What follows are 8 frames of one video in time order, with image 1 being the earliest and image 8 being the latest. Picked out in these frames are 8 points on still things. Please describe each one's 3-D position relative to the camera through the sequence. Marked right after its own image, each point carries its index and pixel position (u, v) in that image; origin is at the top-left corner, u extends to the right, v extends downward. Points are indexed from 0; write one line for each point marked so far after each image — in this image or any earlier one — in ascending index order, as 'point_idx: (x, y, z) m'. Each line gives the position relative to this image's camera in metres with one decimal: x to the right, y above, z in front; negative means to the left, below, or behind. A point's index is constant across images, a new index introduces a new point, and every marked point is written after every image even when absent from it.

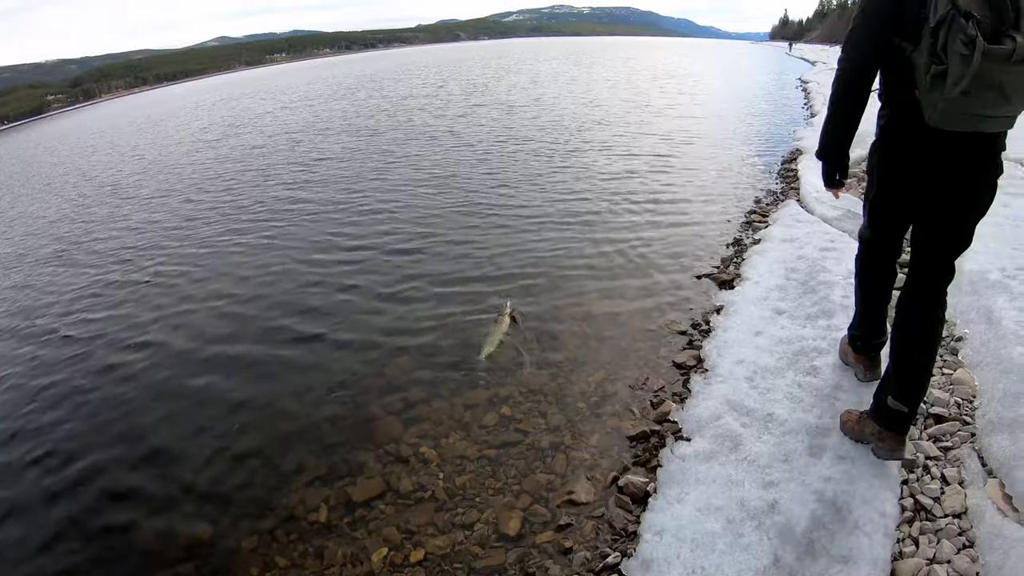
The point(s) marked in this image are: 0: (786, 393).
0: (+2.7, -1.0, +5.4) m
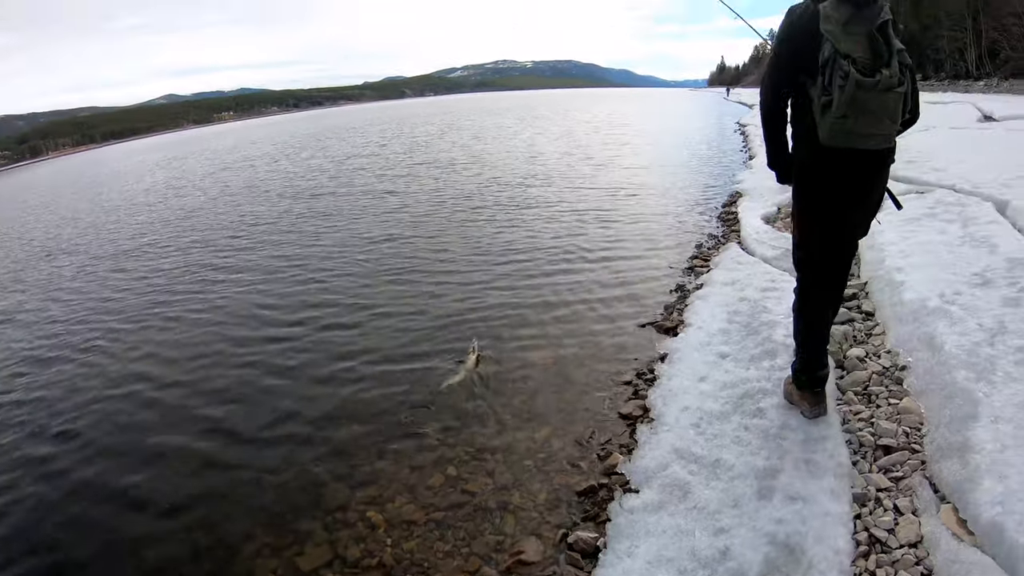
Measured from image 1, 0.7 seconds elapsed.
0: (+2.2, -1.5, +5.5) m
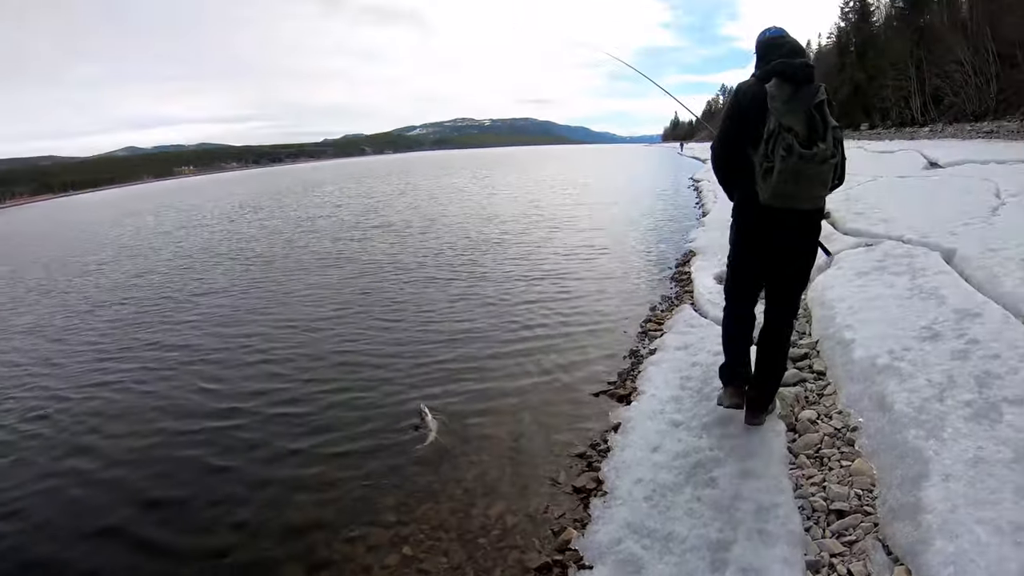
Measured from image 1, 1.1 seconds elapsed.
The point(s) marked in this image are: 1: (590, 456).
0: (+1.7, -2.2, +5.5) m
1: (+0.9, -2.1, +6.7) m
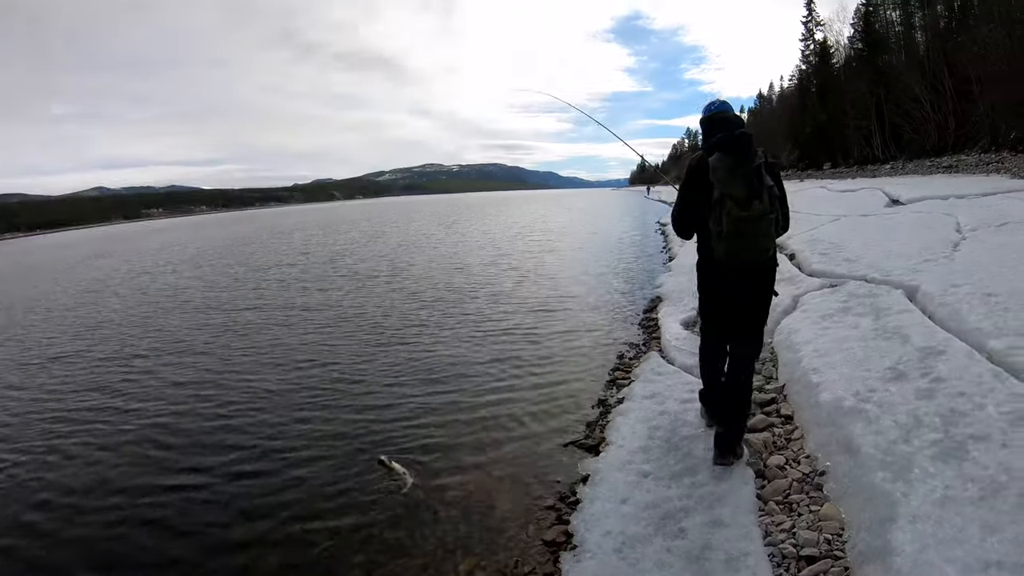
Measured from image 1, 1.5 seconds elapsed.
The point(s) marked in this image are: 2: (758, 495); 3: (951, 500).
0: (+1.4, -2.7, +5.5) m
1: (+0.6, -2.7, +6.7) m
2: (+2.9, -2.4, +6.4) m
3: (+4.2, -2.1, +5.2) m
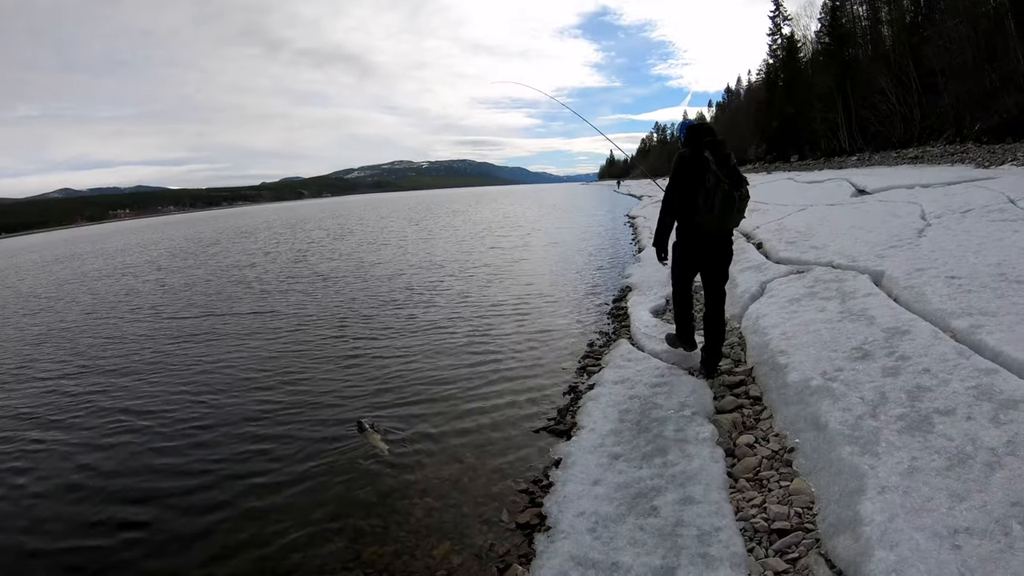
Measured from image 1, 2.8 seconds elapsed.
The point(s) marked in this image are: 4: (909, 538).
0: (+1.2, -2.5, +5.6) m
1: (+0.3, -2.5, +6.8) m
2: (+2.6, -2.2, +6.5) m
3: (+3.9, -1.8, +5.3) m
4: (+3.3, -2.2, +4.6) m
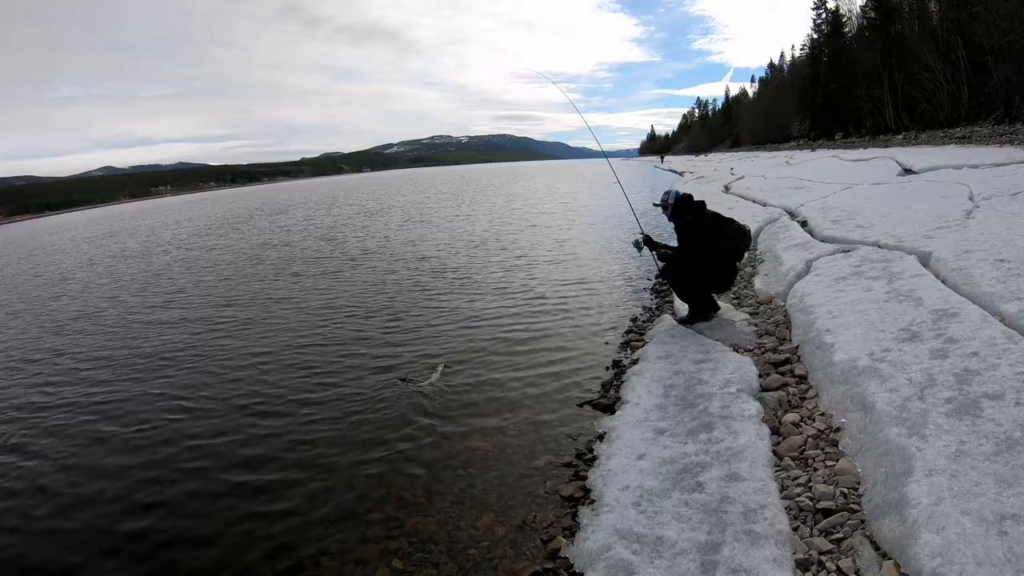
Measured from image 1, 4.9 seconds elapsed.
0: (+1.6, -2.3, +5.5) m
1: (+0.8, -2.2, +6.8) m
2: (+3.1, -1.9, +6.5) m
3: (+4.4, -1.6, +5.2) m
4: (+3.7, -1.9, +4.5) m
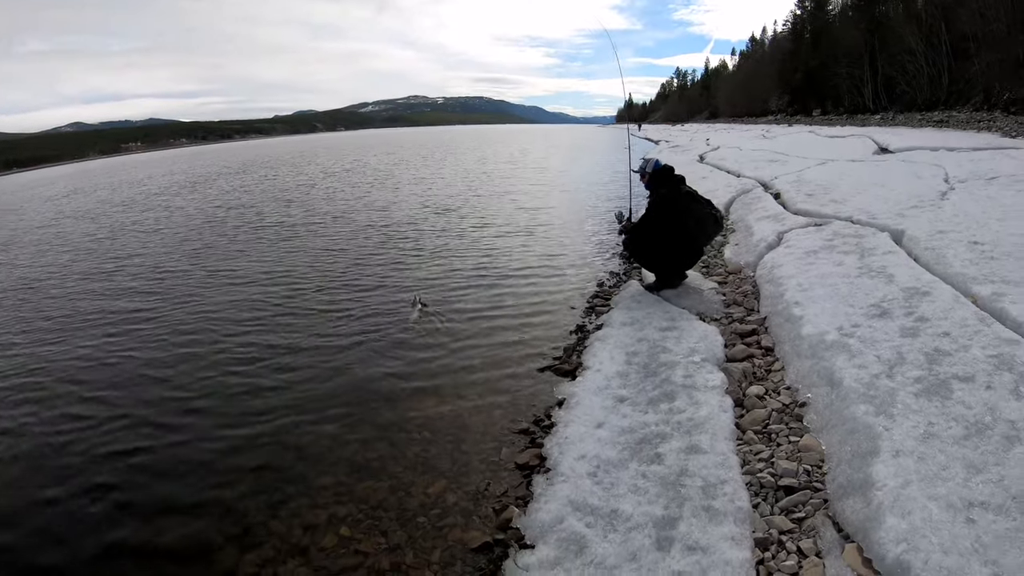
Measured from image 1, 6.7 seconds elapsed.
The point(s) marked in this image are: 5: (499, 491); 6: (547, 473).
0: (+1.2, -1.9, +5.3) m
1: (+0.3, -1.7, +6.5) m
2: (+2.6, -1.6, +6.2) m
3: (+3.9, -1.3, +5.0) m
4: (+3.3, -1.7, +4.3) m
5: (-0.1, -2.0, +5.6) m
6: (+0.4, -1.9, +5.7) m
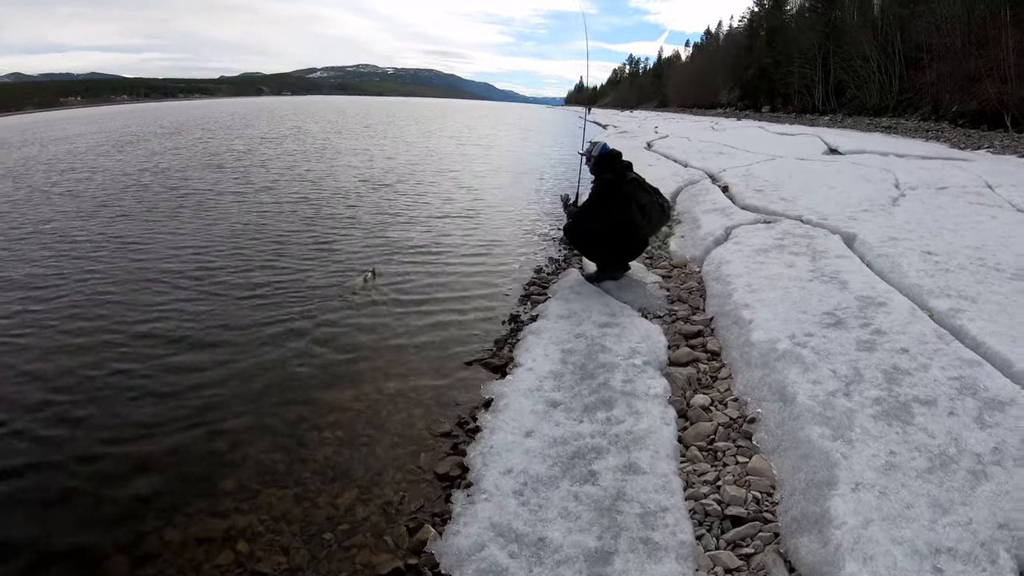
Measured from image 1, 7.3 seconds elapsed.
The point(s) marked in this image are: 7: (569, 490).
0: (+0.5, -2.0, +4.5) m
1: (-0.5, -1.8, +5.7) m
2: (+1.9, -1.7, +5.5) m
3: (+3.2, -1.6, +4.4) m
4: (+2.6, -1.9, +3.7) m
5: (-0.9, -2.1, +4.7) m
6: (-0.4, -2.0, +4.9) m
7: (+0.6, -1.9, +4.7) m
